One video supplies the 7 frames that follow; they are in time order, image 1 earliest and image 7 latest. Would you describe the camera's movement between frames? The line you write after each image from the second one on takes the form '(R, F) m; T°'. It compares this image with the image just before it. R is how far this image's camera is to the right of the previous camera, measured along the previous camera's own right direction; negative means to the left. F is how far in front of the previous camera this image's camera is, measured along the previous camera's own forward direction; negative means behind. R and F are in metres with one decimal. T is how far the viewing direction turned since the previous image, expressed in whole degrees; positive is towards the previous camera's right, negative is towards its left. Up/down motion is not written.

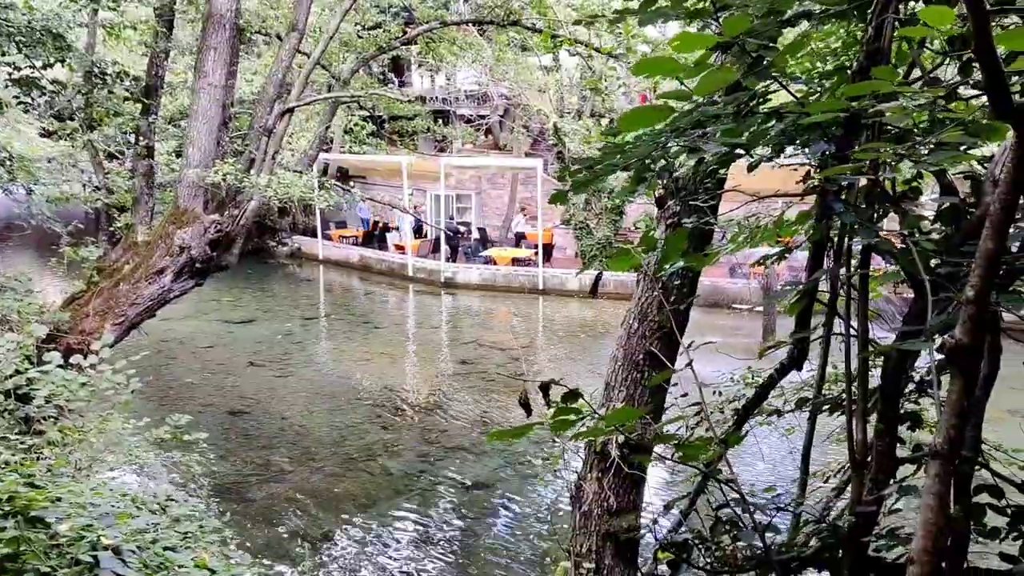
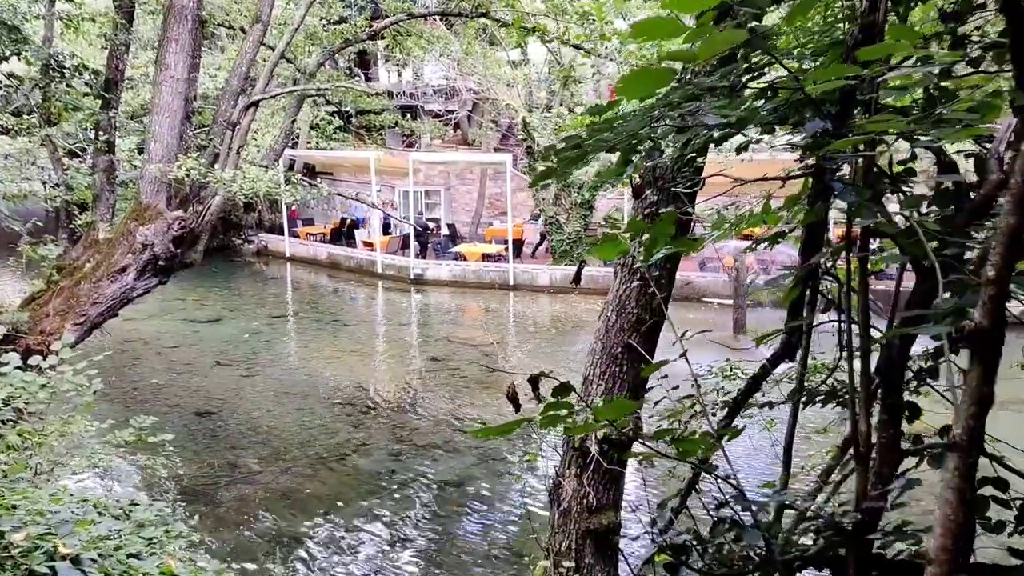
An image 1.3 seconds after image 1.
(0.0, 0.0) m; +2°
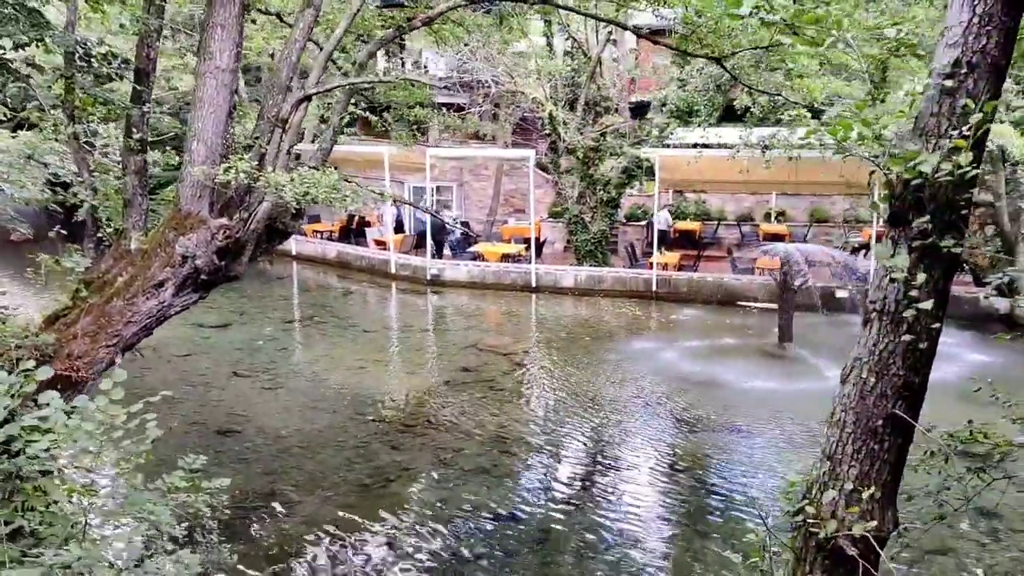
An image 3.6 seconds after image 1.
(-0.6, +0.6) m; +1°
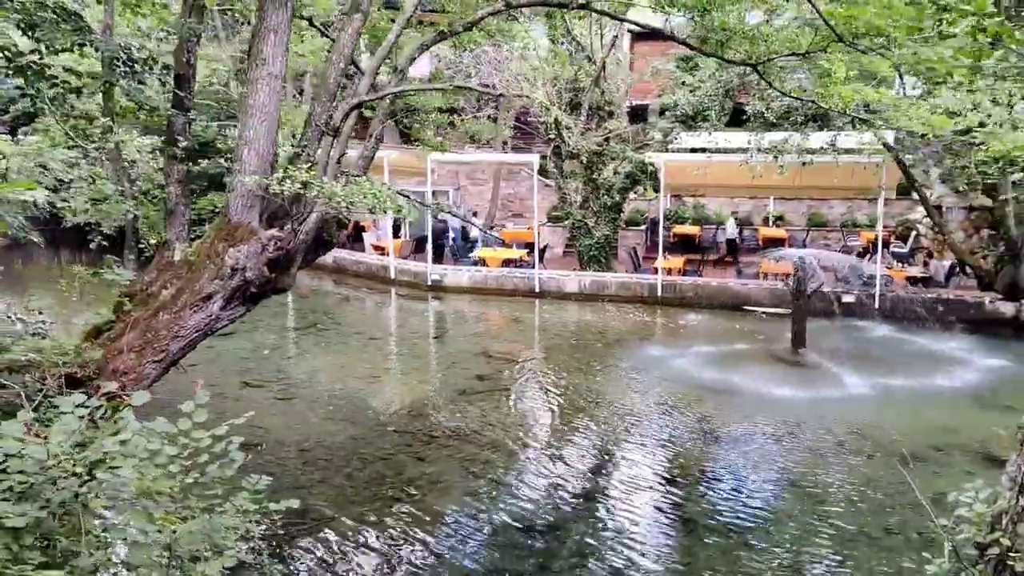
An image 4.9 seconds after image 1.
(-0.5, +0.1) m; +2°
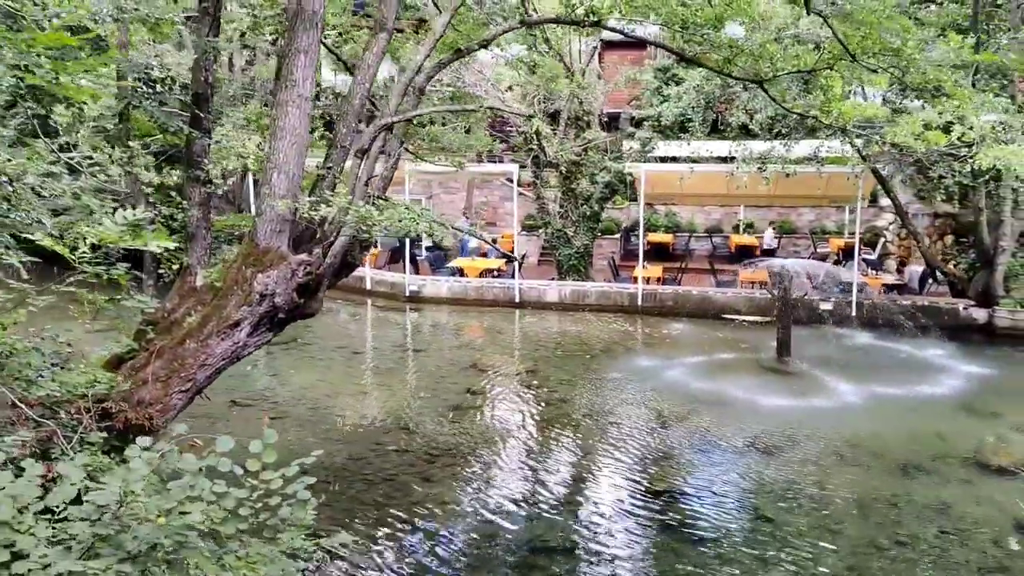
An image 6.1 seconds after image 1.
(-0.5, 0.0) m; +4°
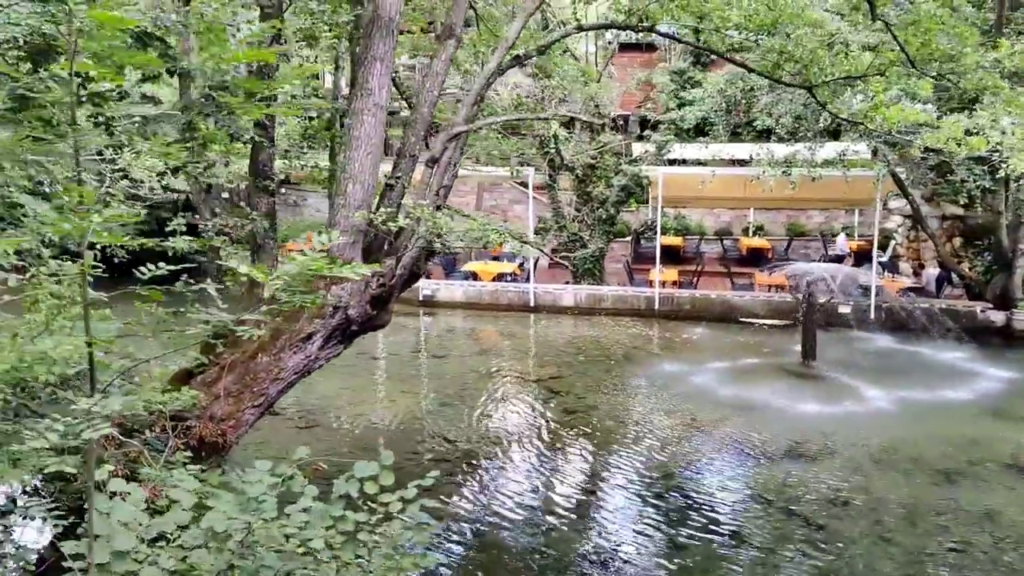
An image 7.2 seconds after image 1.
(-0.5, +0.1) m; +1°
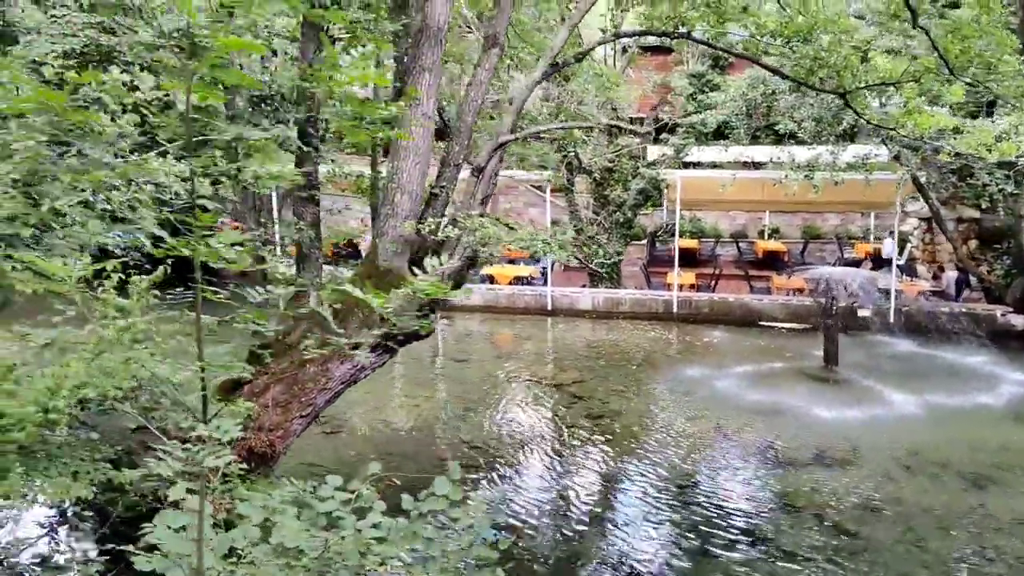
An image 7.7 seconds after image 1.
(-0.3, 0.0) m; 0°
